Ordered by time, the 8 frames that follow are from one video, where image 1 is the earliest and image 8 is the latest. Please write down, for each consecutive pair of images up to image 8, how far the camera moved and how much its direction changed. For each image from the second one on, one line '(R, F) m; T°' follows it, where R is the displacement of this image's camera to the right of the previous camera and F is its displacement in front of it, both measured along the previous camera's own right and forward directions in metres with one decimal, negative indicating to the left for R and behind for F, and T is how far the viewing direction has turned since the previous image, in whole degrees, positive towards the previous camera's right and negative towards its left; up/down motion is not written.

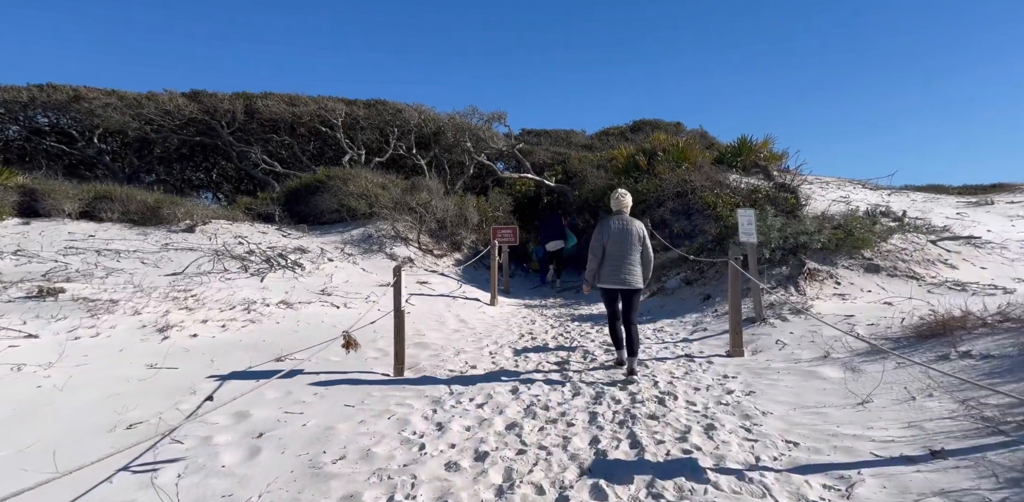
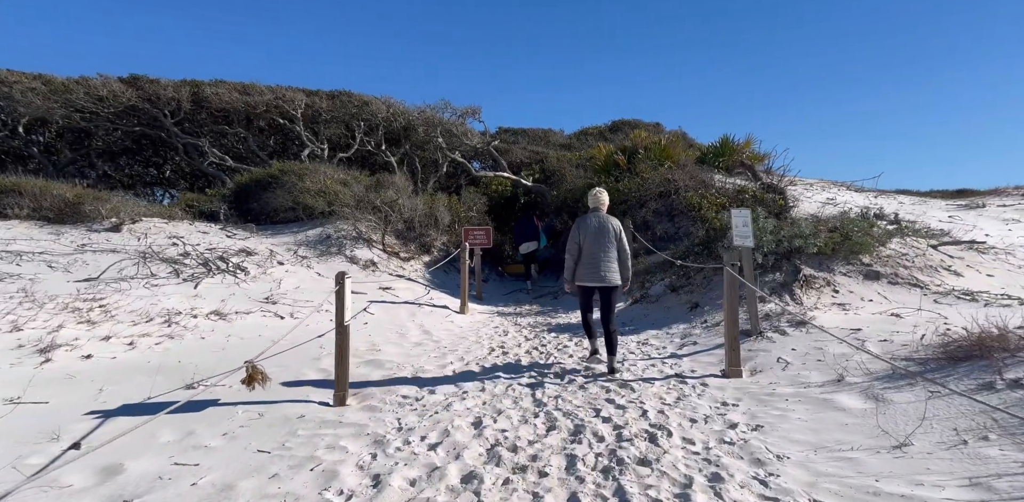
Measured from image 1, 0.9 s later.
(+0.1, +0.8) m; +2°
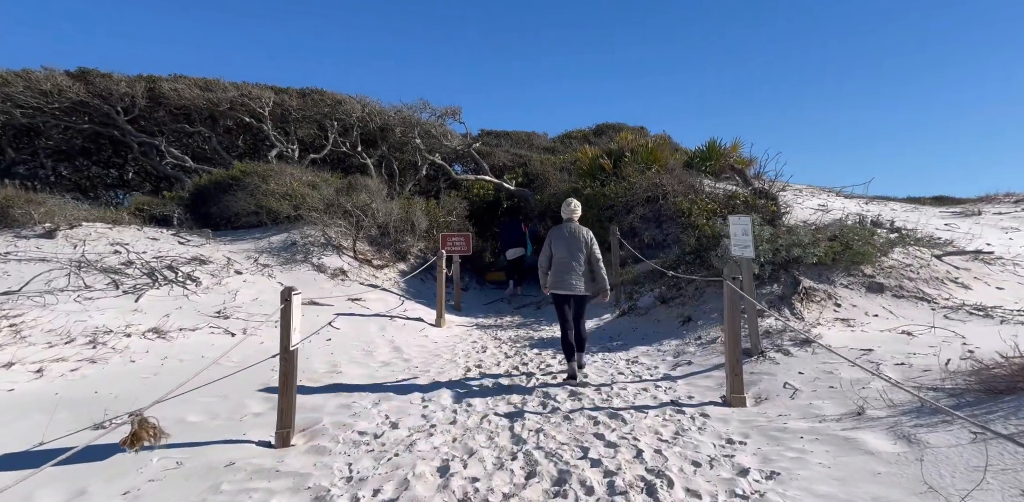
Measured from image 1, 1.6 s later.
(+0.1, +0.6) m; +2°
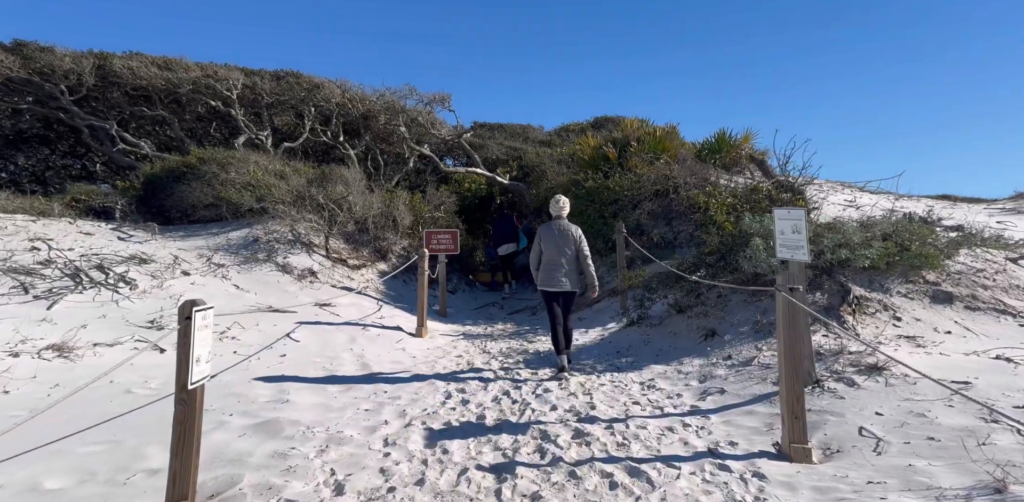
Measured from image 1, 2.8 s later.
(0.0, +1.1) m; +1°
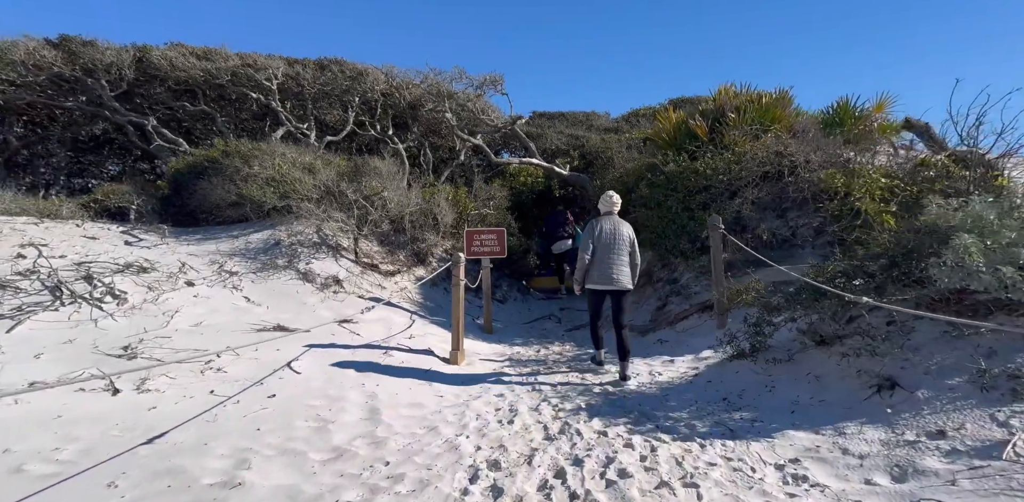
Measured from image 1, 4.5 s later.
(+0.1, +1.7) m; -7°
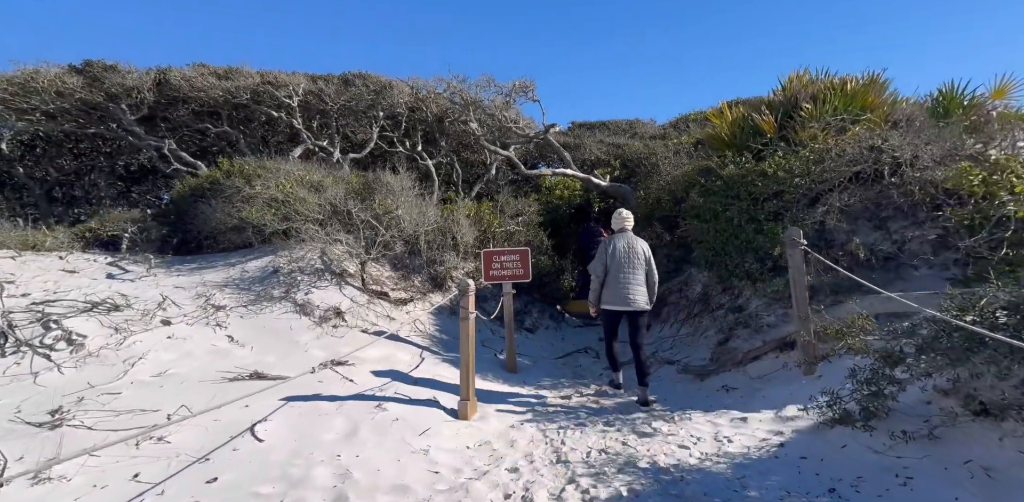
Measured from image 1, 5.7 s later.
(+0.2, +1.2) m; -5°
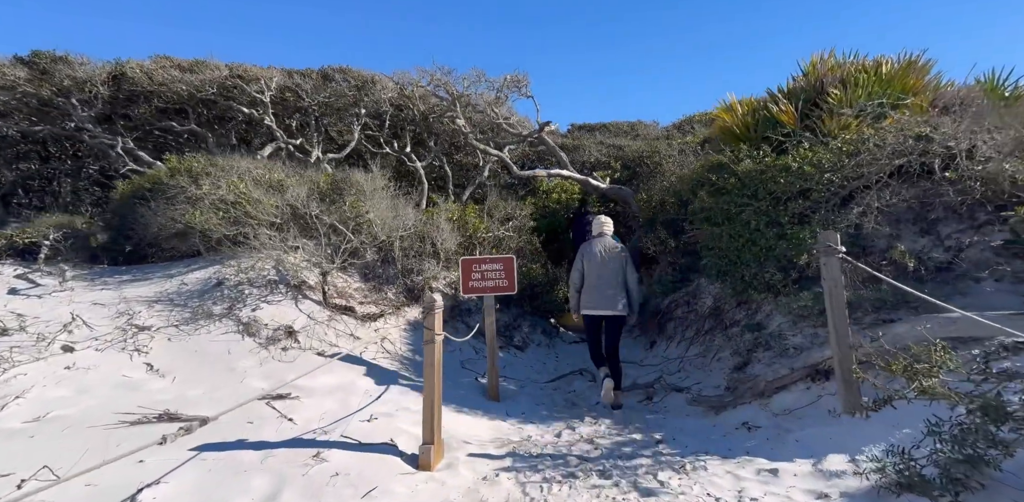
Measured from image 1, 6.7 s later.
(+0.2, +0.9) m; 0°
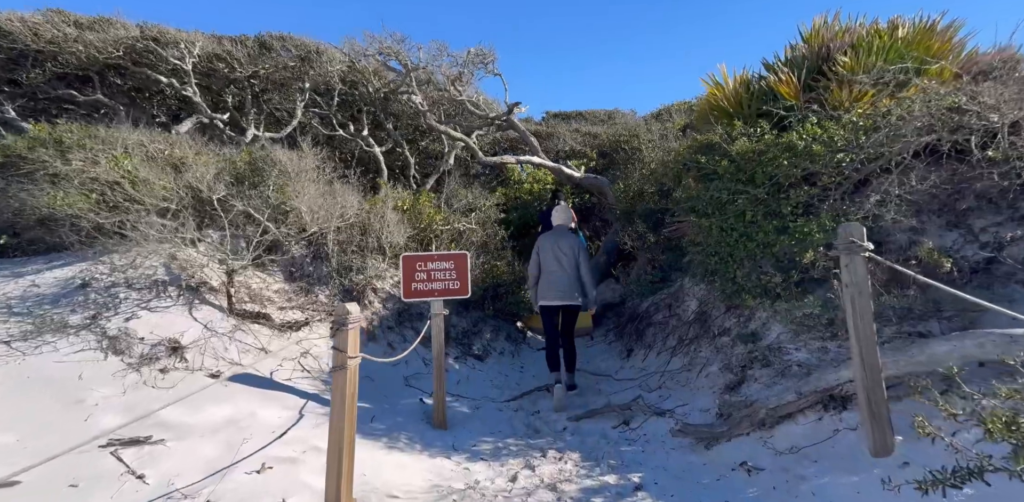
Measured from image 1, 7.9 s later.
(+0.2, +1.0) m; +2°
